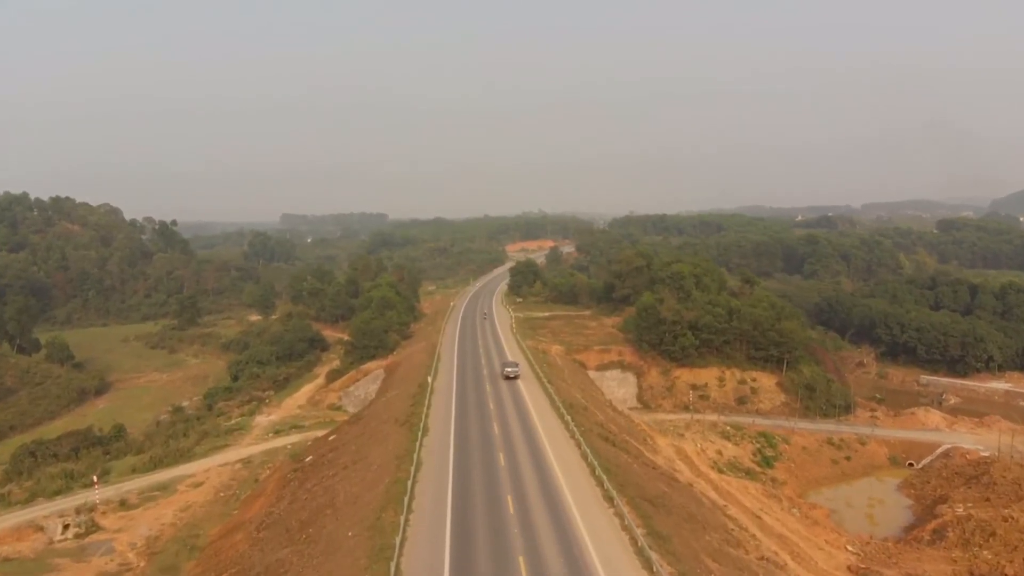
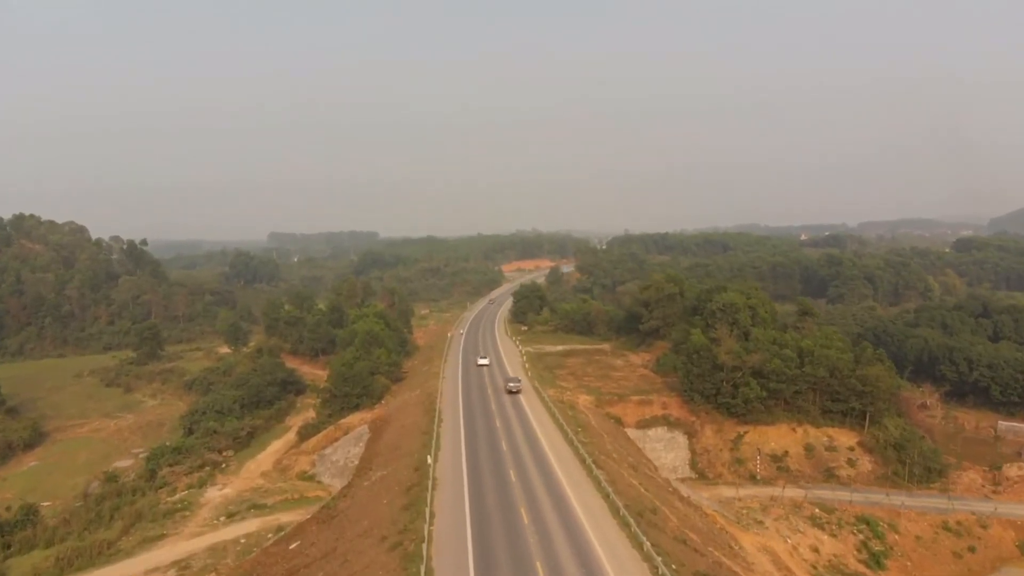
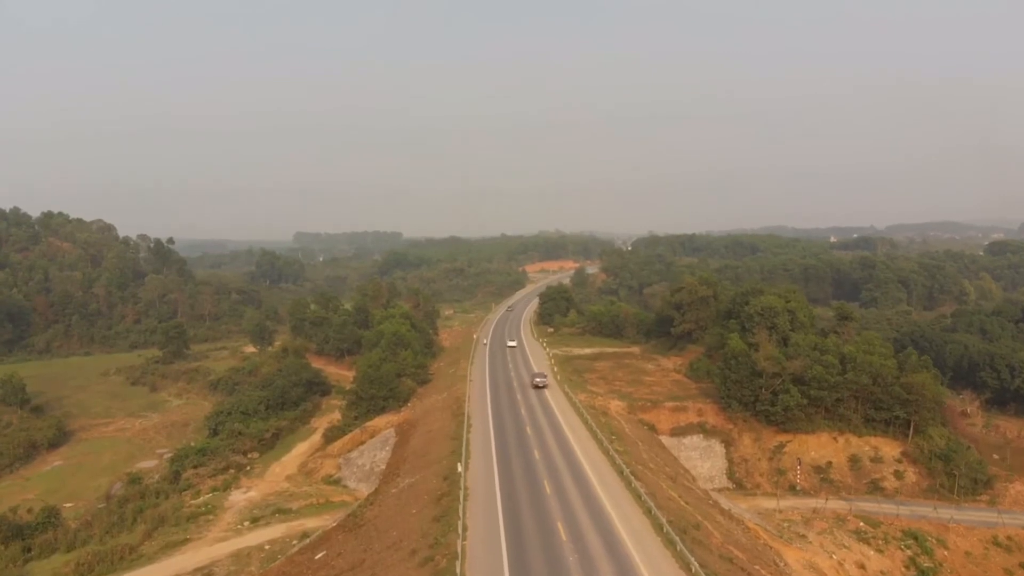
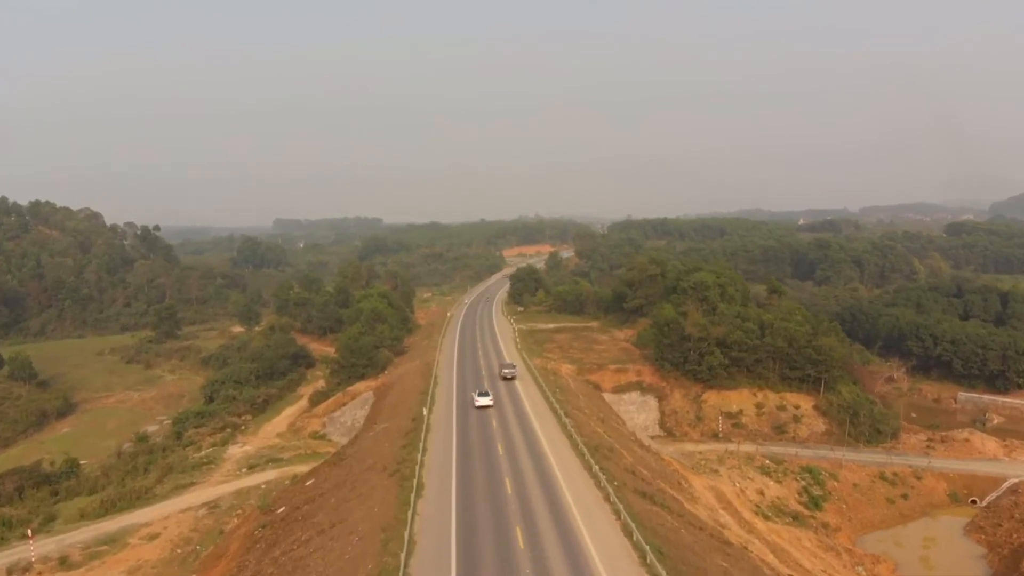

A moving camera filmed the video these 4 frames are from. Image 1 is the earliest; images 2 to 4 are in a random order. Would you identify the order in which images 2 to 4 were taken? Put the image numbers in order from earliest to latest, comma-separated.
4, 2, 3
